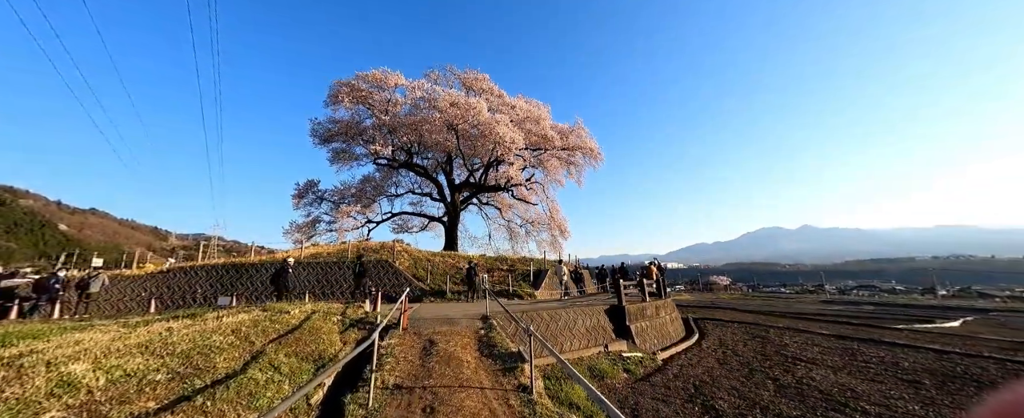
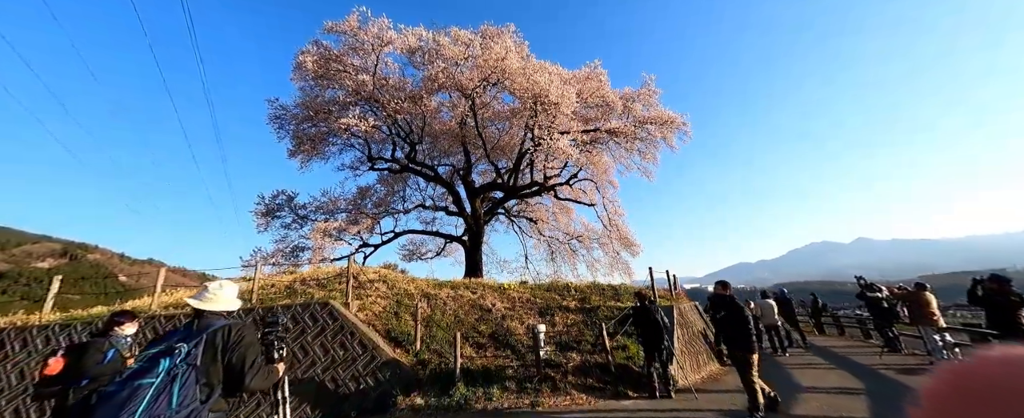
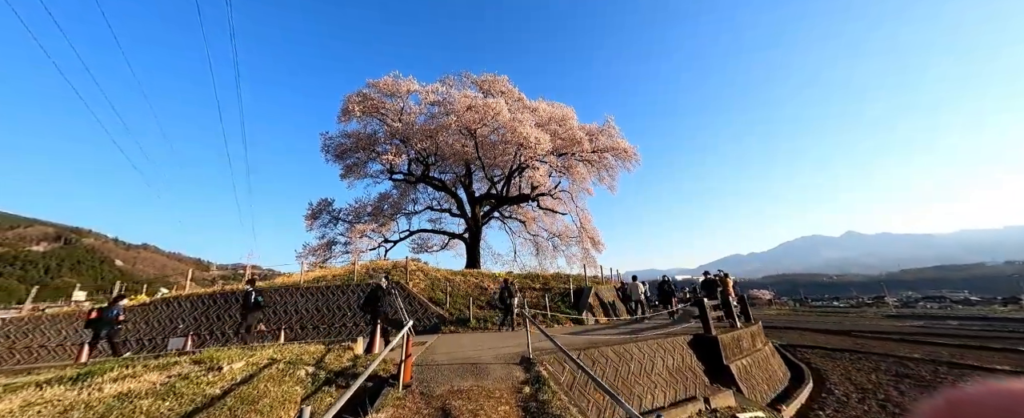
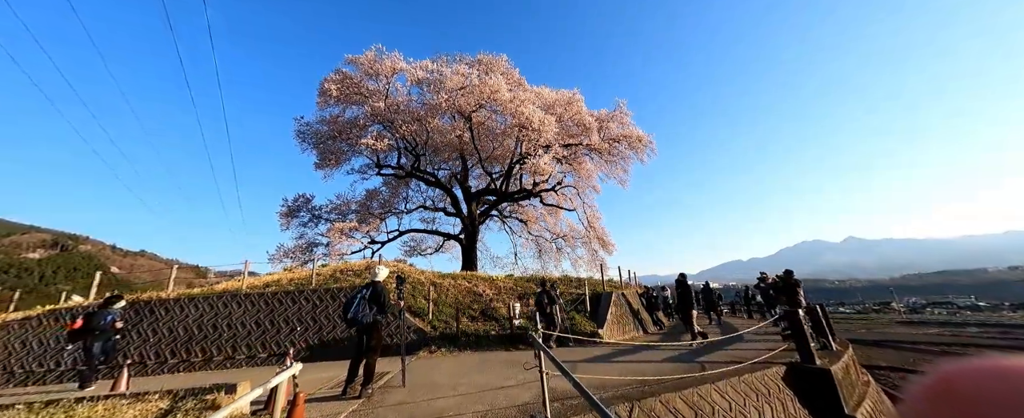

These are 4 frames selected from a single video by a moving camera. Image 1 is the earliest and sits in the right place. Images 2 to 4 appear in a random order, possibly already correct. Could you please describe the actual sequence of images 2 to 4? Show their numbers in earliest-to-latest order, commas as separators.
3, 4, 2
